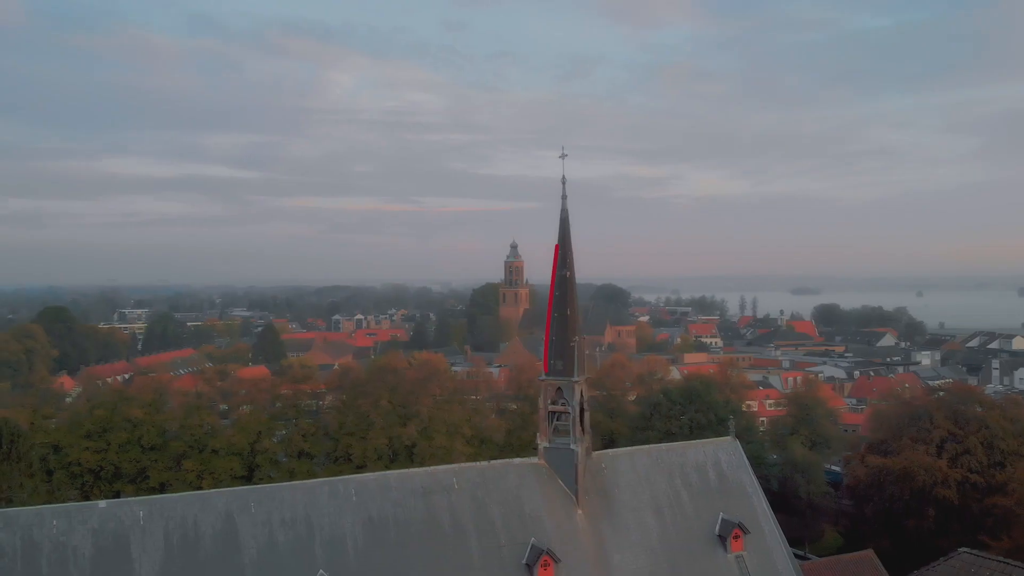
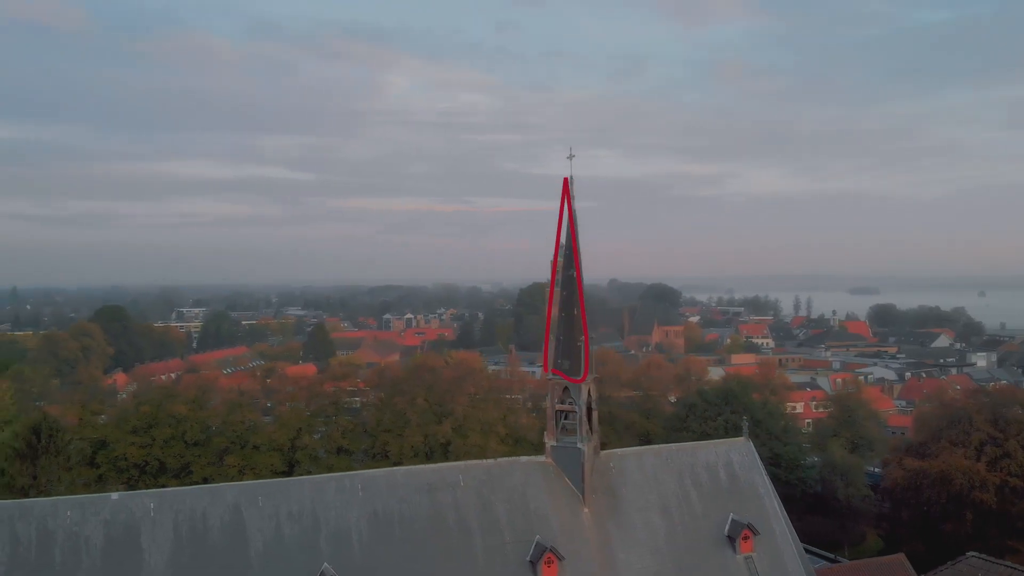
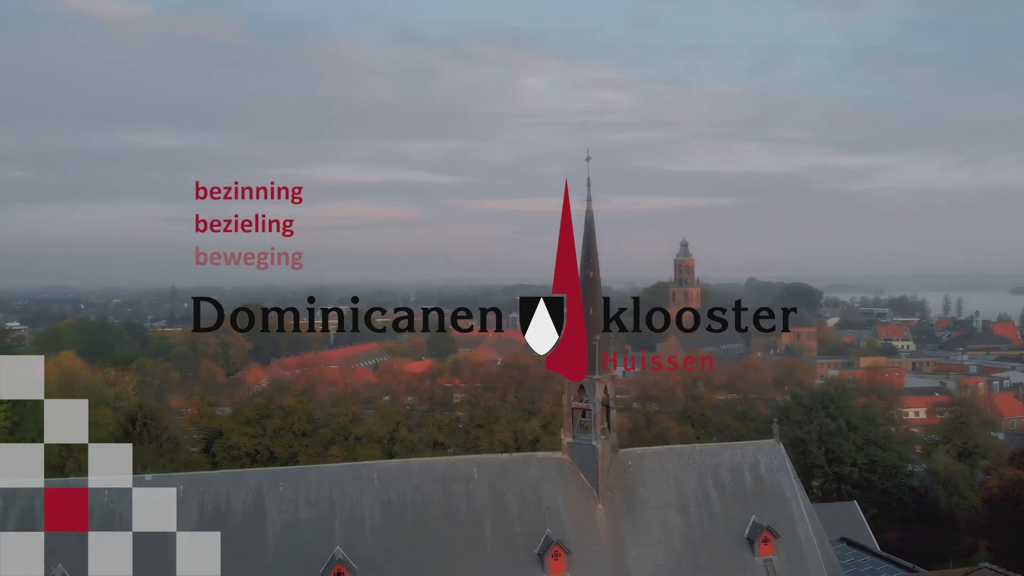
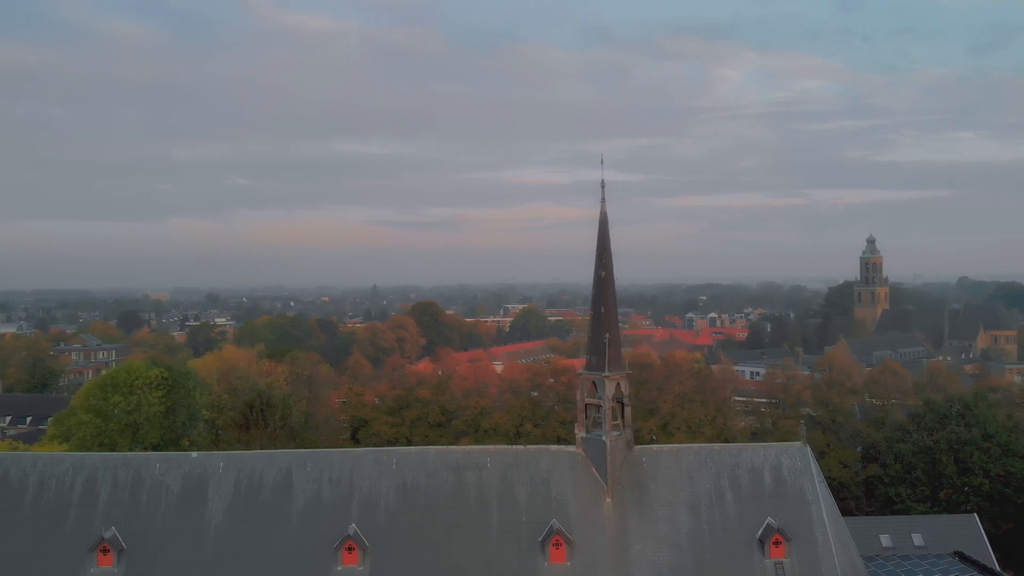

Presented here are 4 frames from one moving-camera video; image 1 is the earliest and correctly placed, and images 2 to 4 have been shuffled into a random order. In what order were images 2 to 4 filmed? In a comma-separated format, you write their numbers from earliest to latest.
2, 3, 4
